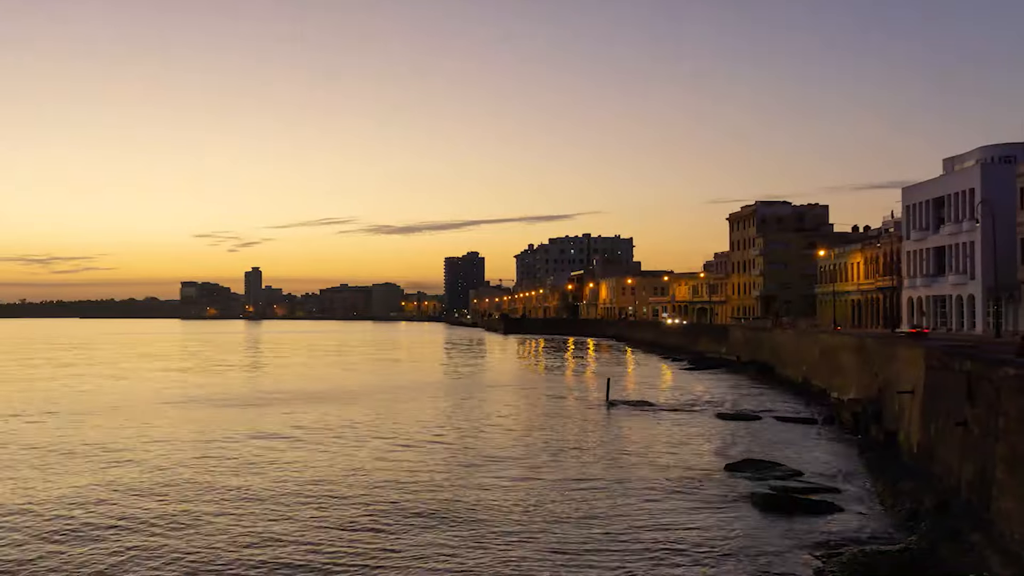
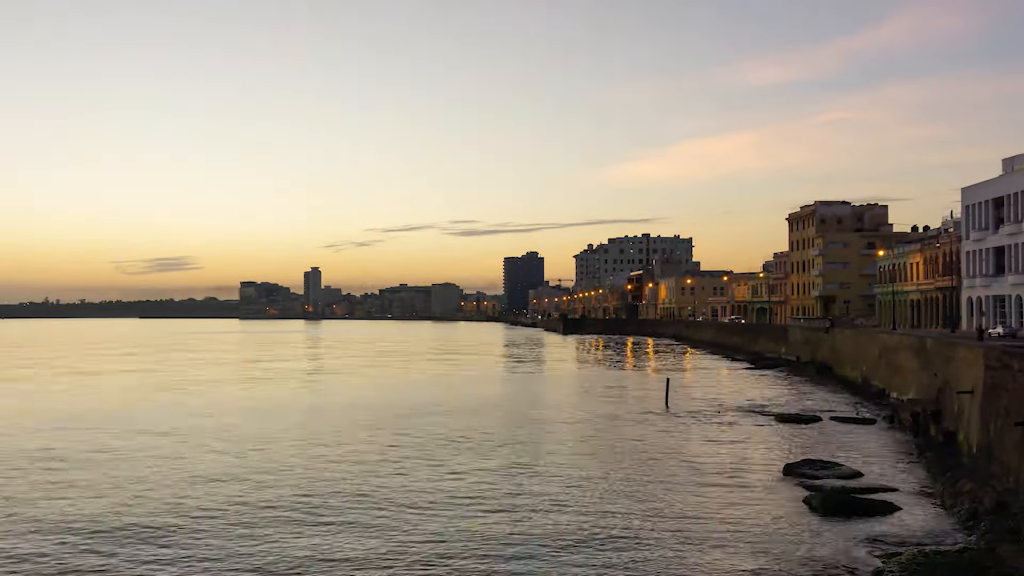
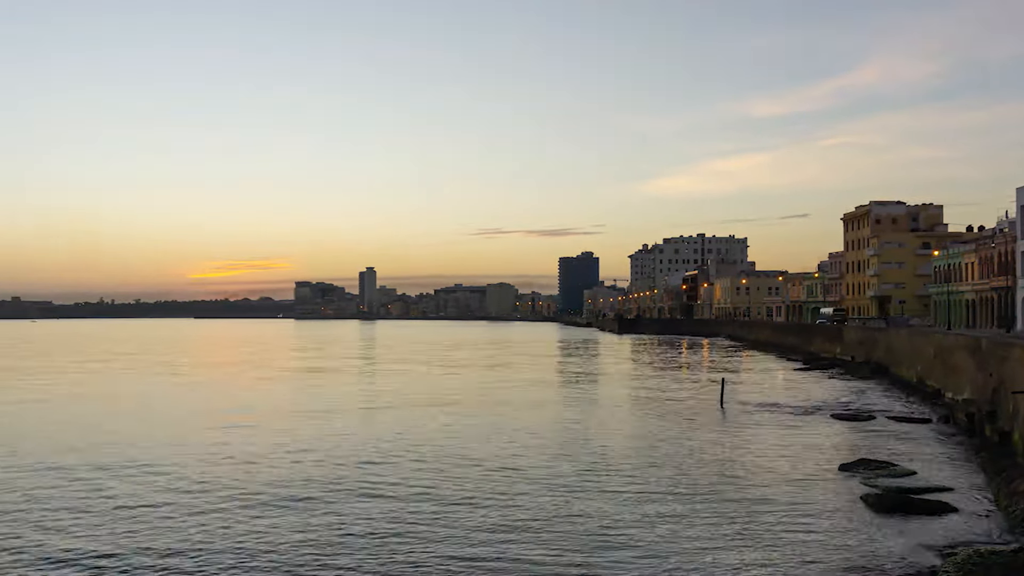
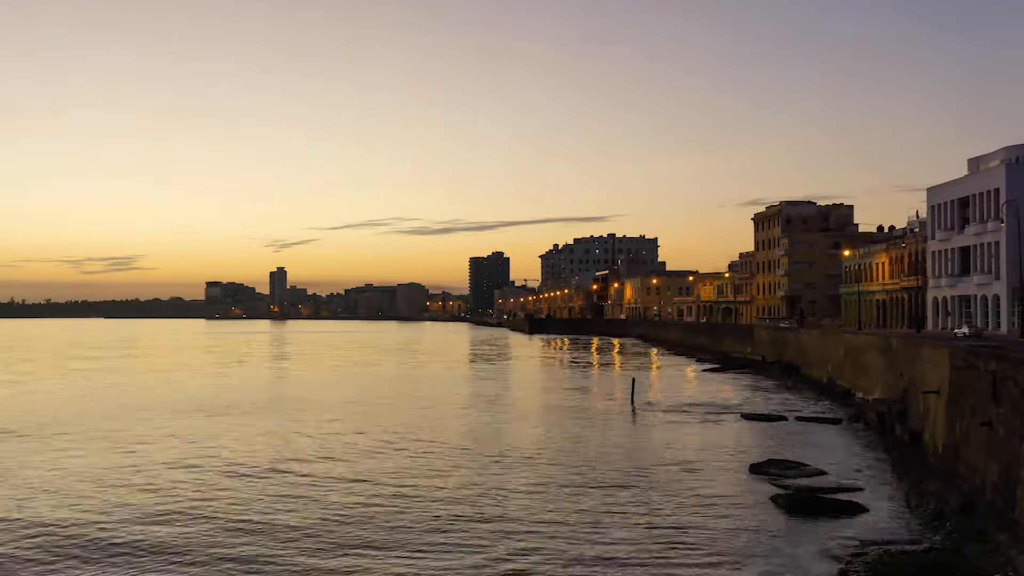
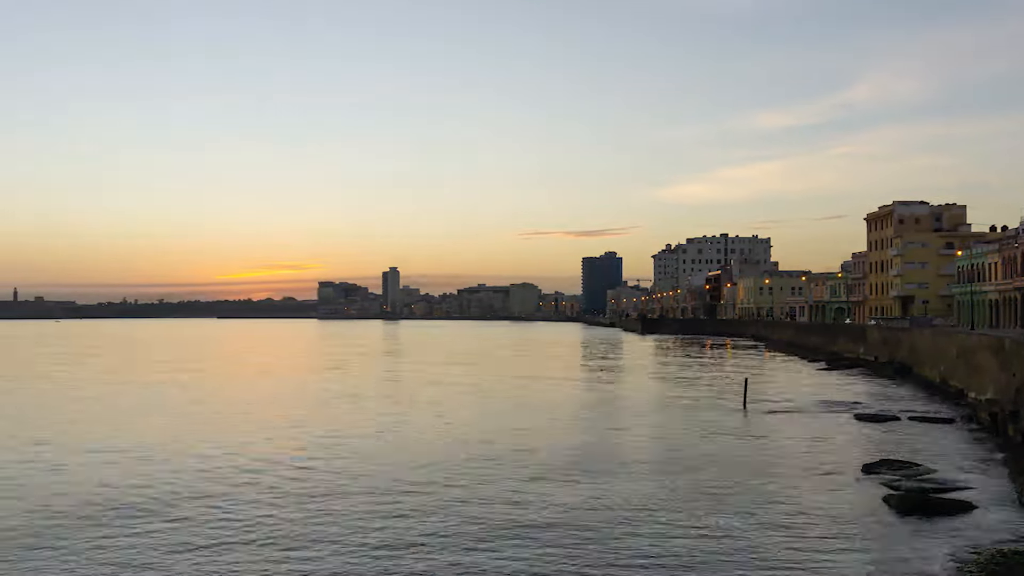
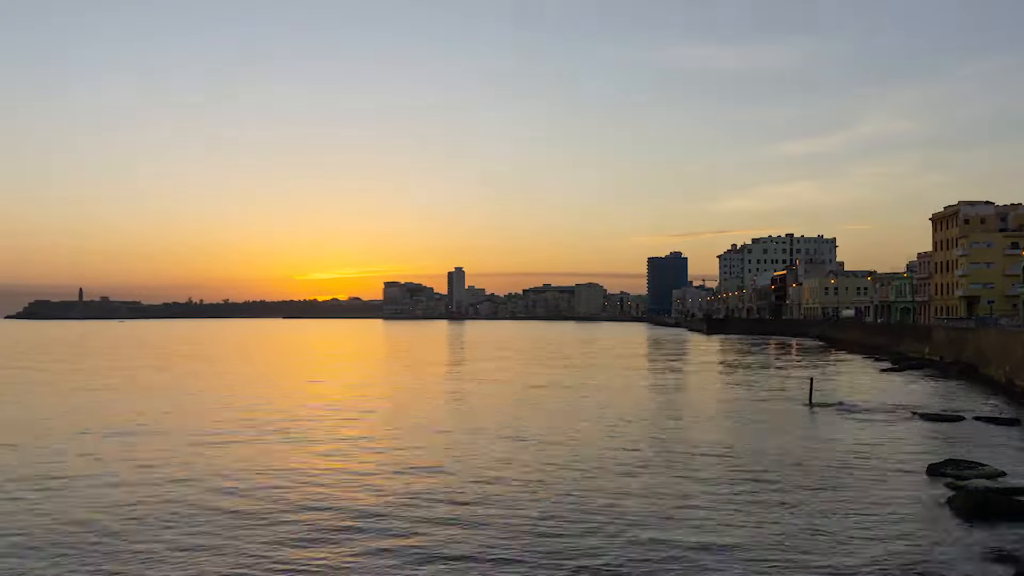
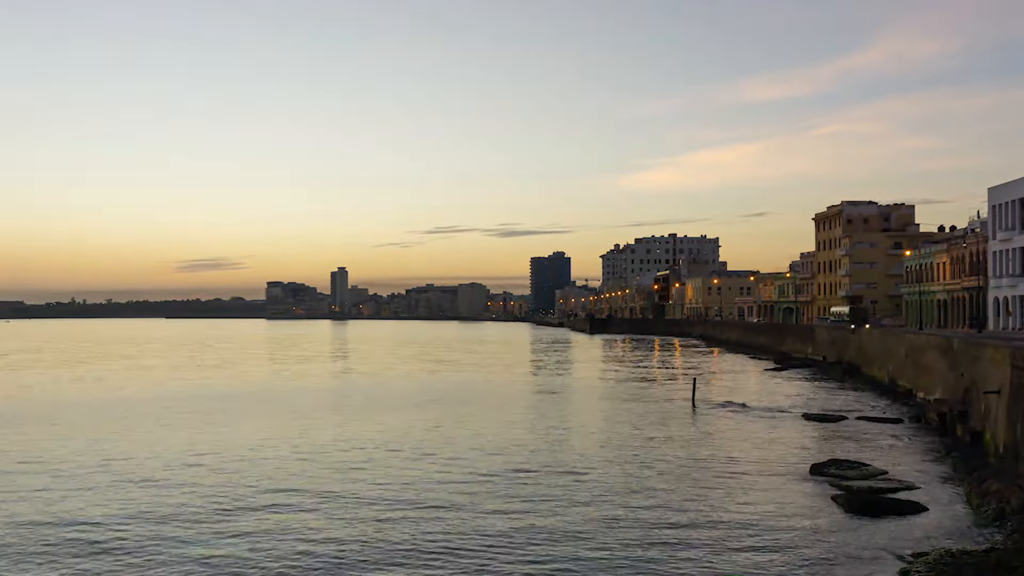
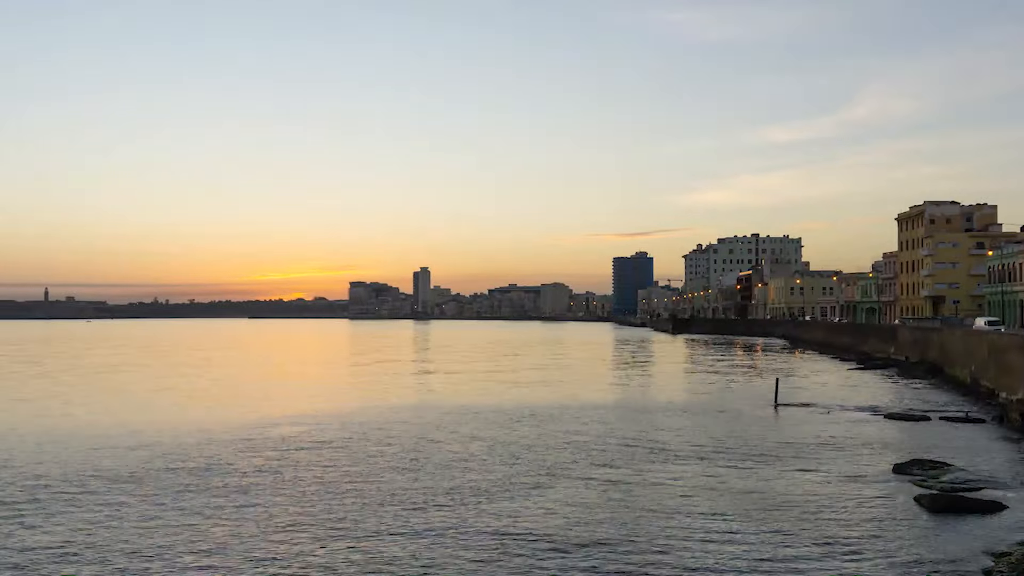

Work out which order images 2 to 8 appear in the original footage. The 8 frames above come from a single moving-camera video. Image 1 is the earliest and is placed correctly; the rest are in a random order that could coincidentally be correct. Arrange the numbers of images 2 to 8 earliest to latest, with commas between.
4, 2, 7, 3, 5, 8, 6
